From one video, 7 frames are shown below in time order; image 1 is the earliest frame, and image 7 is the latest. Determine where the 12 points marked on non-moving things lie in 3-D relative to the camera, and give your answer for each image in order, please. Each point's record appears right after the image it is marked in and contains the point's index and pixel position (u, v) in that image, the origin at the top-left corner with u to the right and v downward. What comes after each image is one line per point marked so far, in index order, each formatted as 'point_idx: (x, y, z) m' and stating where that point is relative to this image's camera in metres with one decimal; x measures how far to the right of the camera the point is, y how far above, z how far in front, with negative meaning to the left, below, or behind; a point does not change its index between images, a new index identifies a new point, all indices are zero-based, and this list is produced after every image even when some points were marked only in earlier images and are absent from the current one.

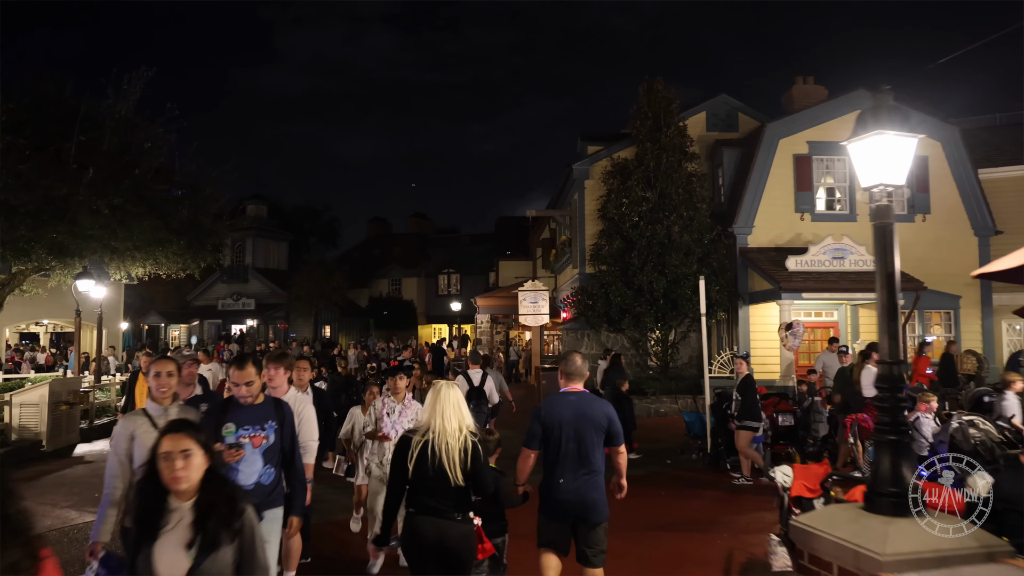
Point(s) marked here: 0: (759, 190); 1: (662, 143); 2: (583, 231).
0: (+4.3, +1.7, +16.5) m
1: (+2.7, +2.6, +16.8) m
2: (+1.4, +1.1, +18.9) m
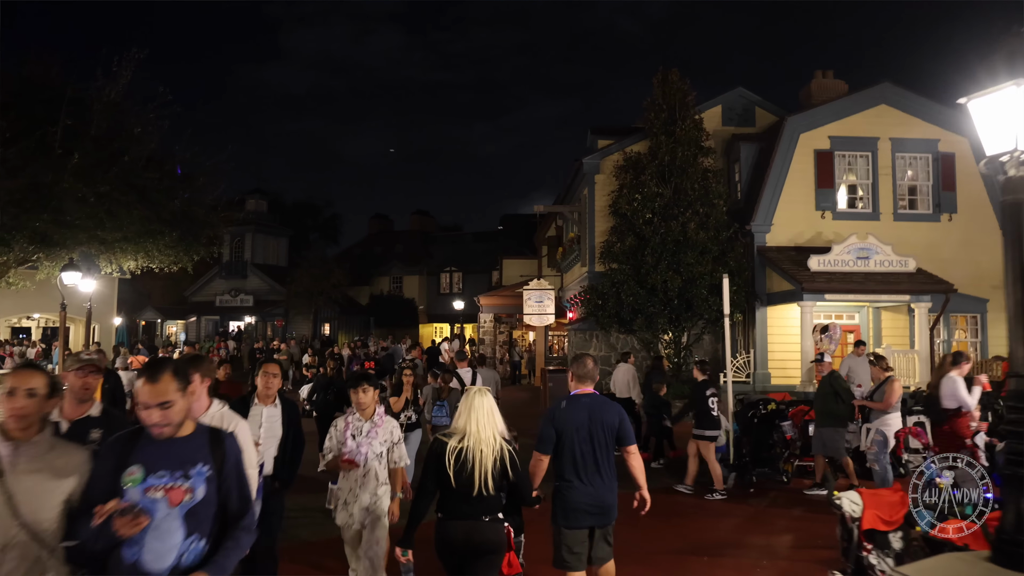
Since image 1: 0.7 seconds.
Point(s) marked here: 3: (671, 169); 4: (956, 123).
0: (+4.4, +1.7, +15.8) m
1: (+2.8, +2.6, +16.1) m
2: (+1.6, +1.2, +18.2) m
3: (+2.7, +2.0, +16.1) m
4: (+7.5, +2.8, +16.1) m
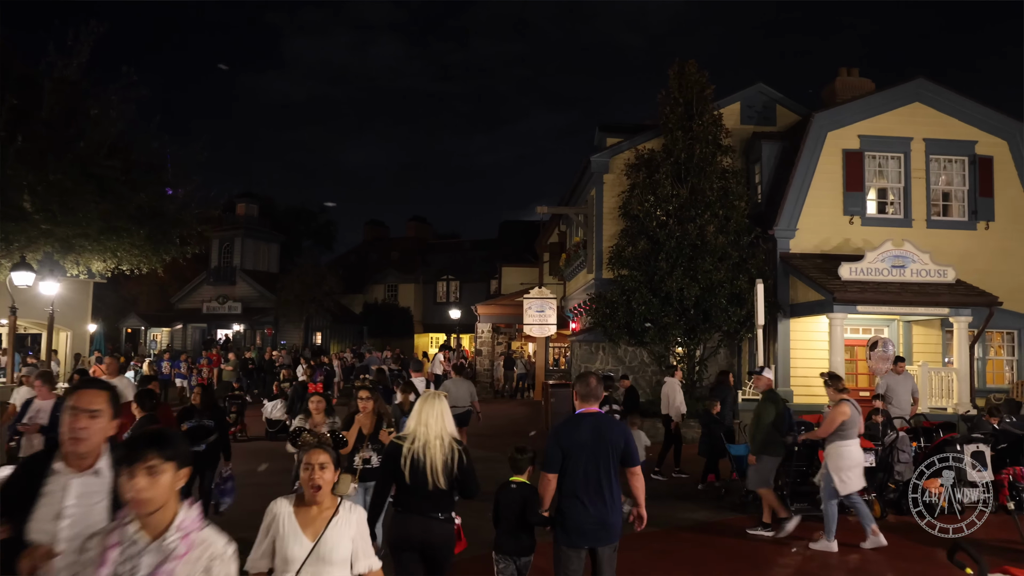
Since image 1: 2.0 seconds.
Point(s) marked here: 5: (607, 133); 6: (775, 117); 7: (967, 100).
0: (+4.5, +1.5, +14.5) m
1: (+2.9, +2.4, +14.8) m
2: (+1.6, +1.0, +17.0) m
3: (+2.8, +1.9, +14.8) m
4: (+7.6, +2.6, +14.9) m
5: (+1.8, +3.0, +18.3) m
6: (+4.7, +3.0, +16.8) m
7: (+7.1, +2.9, +14.8) m
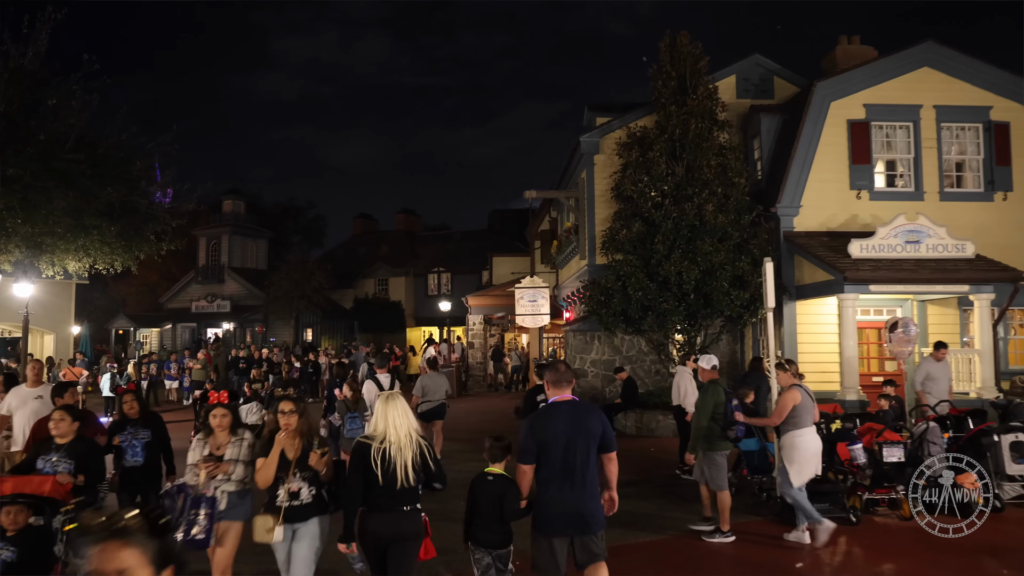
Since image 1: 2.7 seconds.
0: (+4.3, +1.8, +13.7) m
1: (+2.6, +2.7, +14.0) m
2: (+1.4, +1.2, +16.1) m
3: (+2.5, +2.1, +14.0) m
4: (+7.3, +3.0, +14.1) m
5: (+1.6, +3.2, +17.4) m
6: (+4.4, +3.3, +15.9) m
7: (+6.8, +3.3, +13.9) m
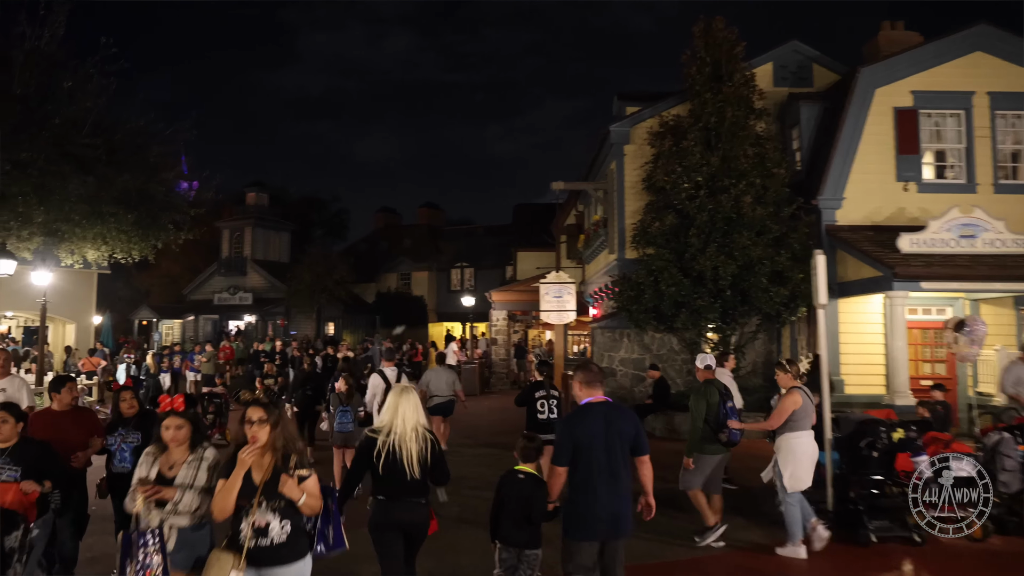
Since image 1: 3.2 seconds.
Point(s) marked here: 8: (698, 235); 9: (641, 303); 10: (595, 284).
0: (+4.6, +1.9, +13.0) m
1: (+3.0, +2.7, +13.3) m
2: (+1.8, +1.3, +15.4) m
3: (+2.9, +2.2, +13.3) m
4: (+7.7, +3.0, +13.2) m
5: (+2.0, +3.3, +16.7) m
6: (+4.8, +3.4, +15.2) m
7: (+7.2, +3.3, +13.1) m
8: (+2.5, +0.7, +12.8) m
9: (+1.8, -0.2, +13.3) m
10: (+1.7, +0.1, +19.1) m
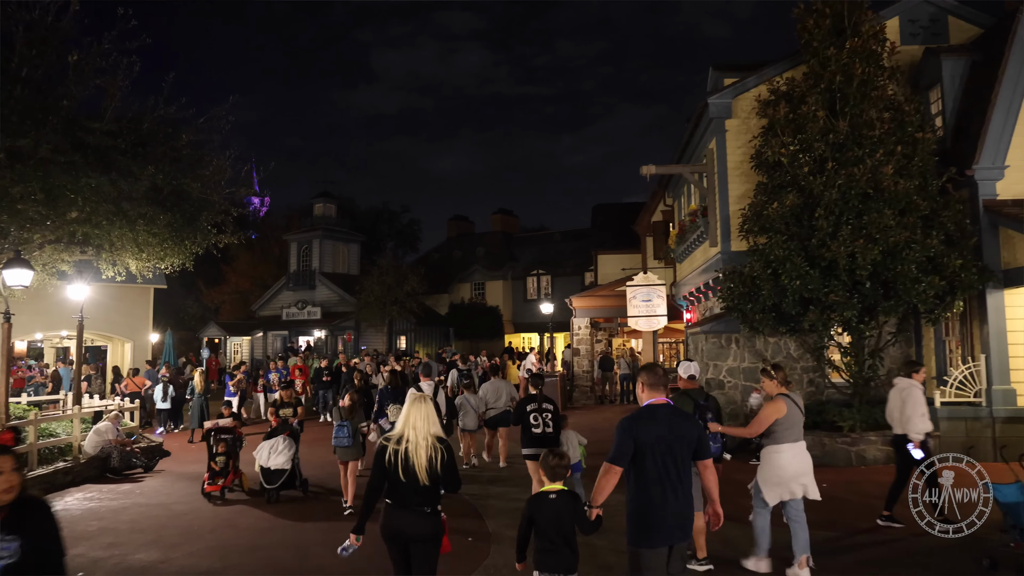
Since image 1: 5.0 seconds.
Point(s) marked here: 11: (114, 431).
0: (+5.6, +2.0, +10.6) m
1: (+4.0, +2.8, +11.0) m
2: (+3.0, +1.3, +13.2) m
3: (+3.9, +2.3, +11.0) m
4: (+8.7, +3.2, +10.6) m
5: (+3.3, +3.3, +14.6) m
6: (+5.9, +3.5, +12.8) m
7: (+8.2, +3.5, +10.5) m
8: (+3.5, +0.8, +10.6) m
9: (+2.9, -0.1, +11.1) m
10: (+3.2, +0.1, +16.9) m
11: (-5.4, -1.9, +13.0) m
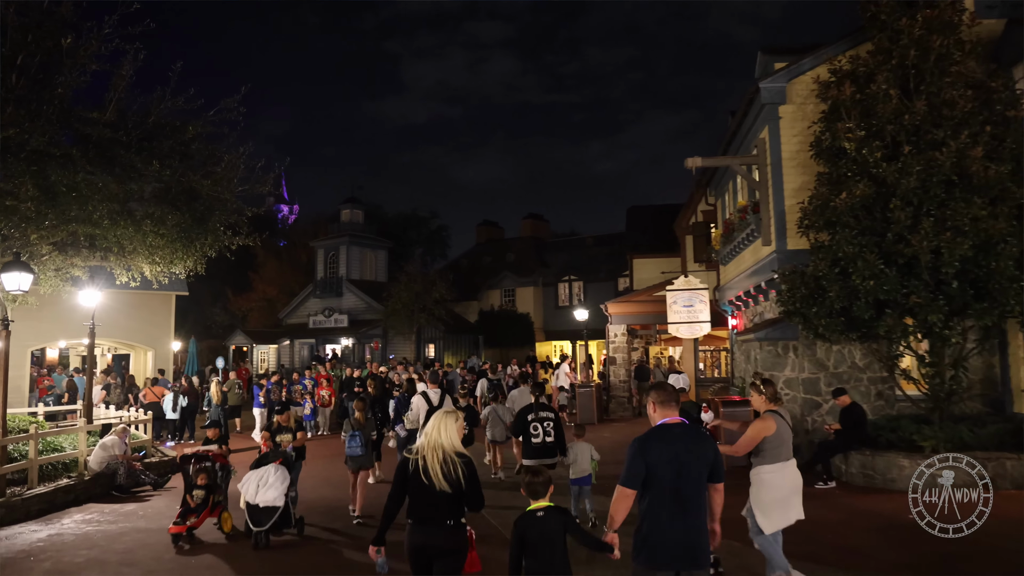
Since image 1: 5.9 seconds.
0: (+5.9, +2.0, +9.2) m
1: (+4.3, +2.8, +9.8) m
2: (+3.4, +1.3, +12.0) m
3: (+4.2, +2.2, +9.8) m
4: (+9.0, +3.2, +9.2) m
5: (+3.7, +3.3, +13.3) m
6: (+6.3, +3.5, +11.5) m
7: (+8.5, +3.5, +9.2) m
8: (+3.8, +0.8, +9.3) m
9: (+3.2, -0.2, +9.9) m
10: (+3.7, 0.0, +15.7) m
11: (-5.0, -2.0, +12.1) m
